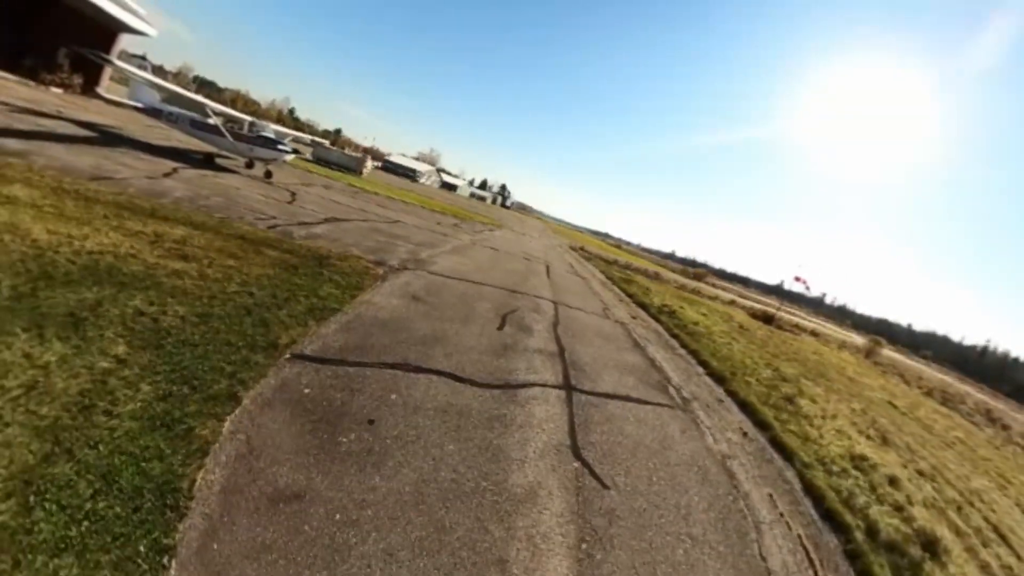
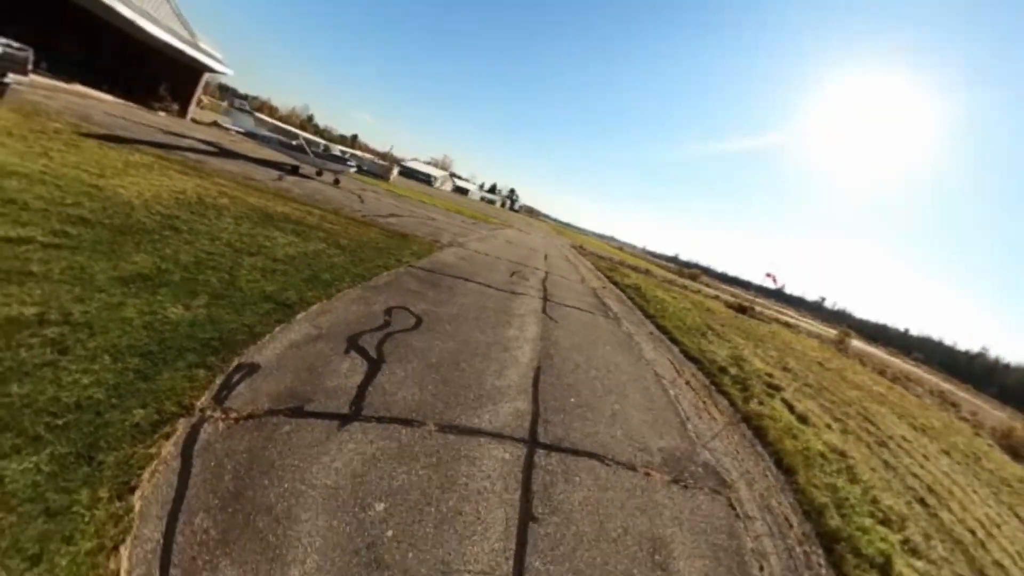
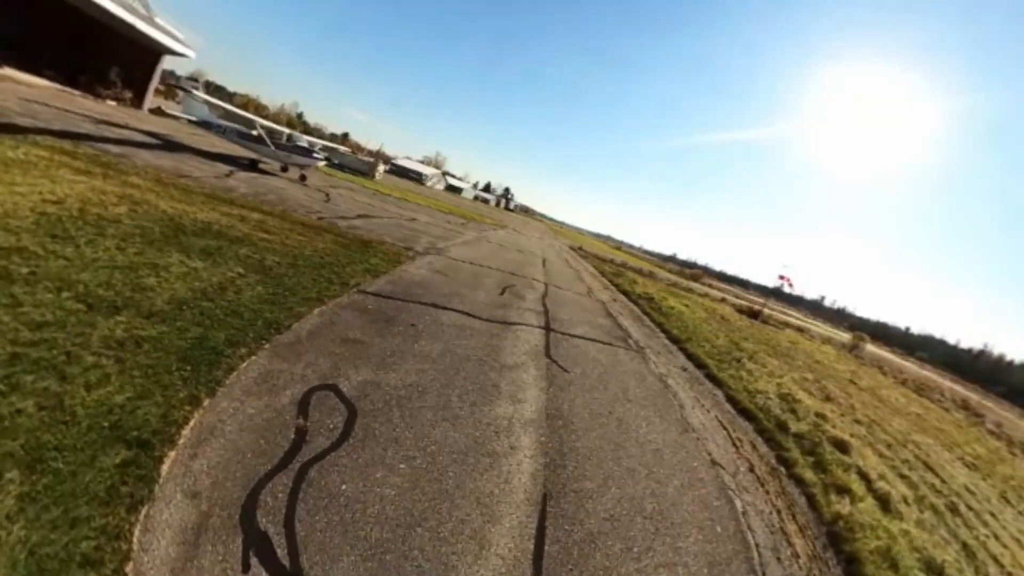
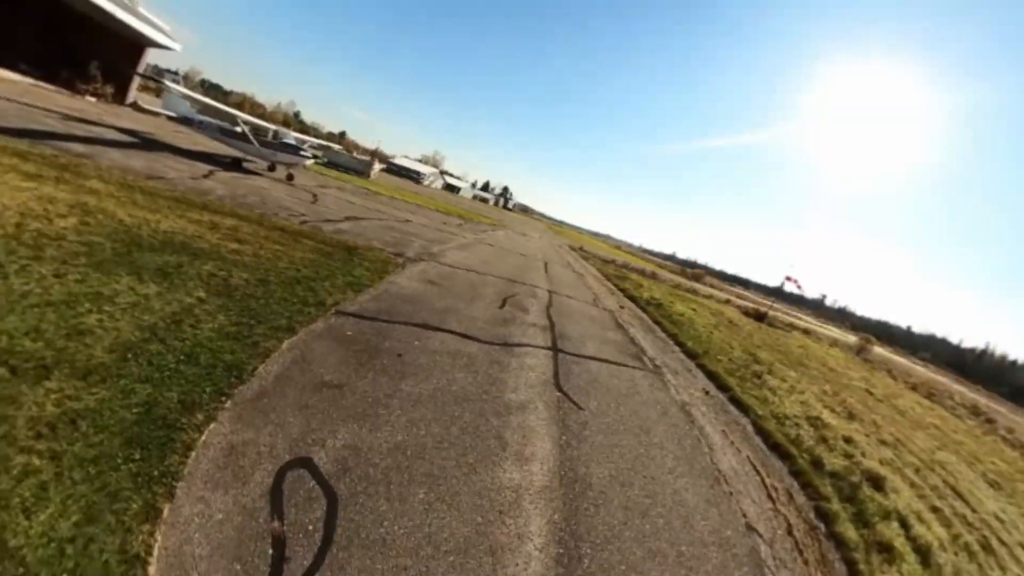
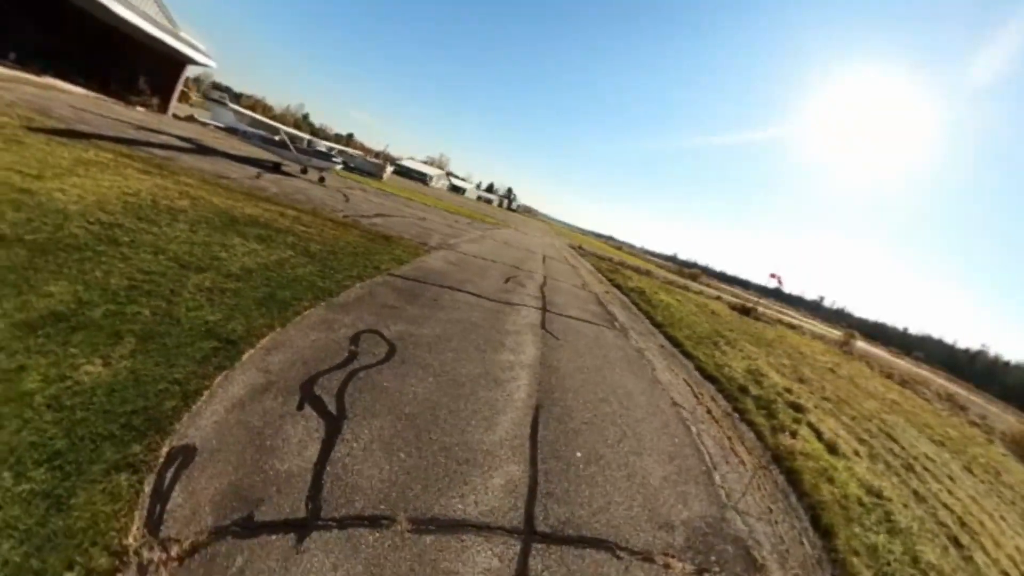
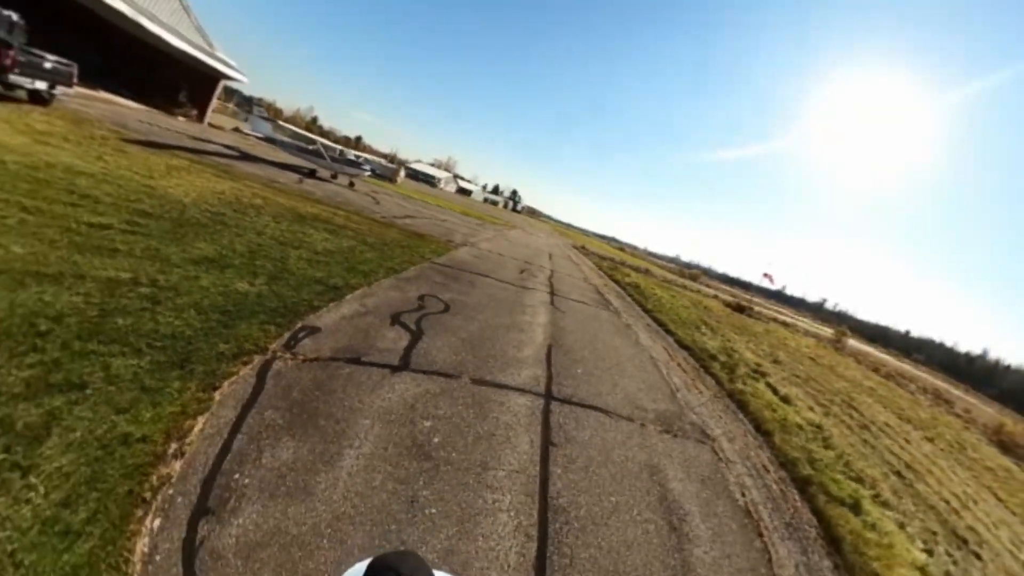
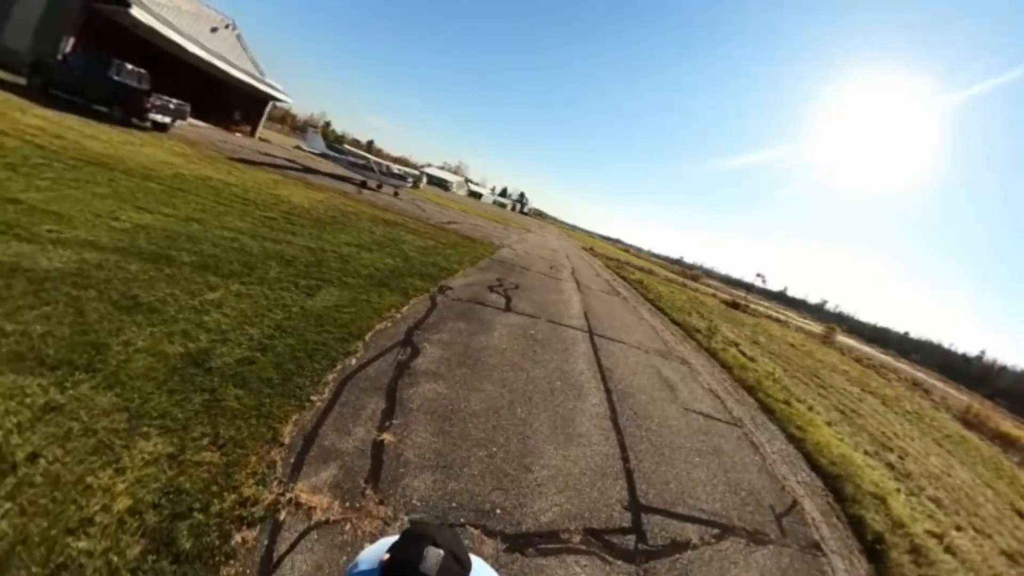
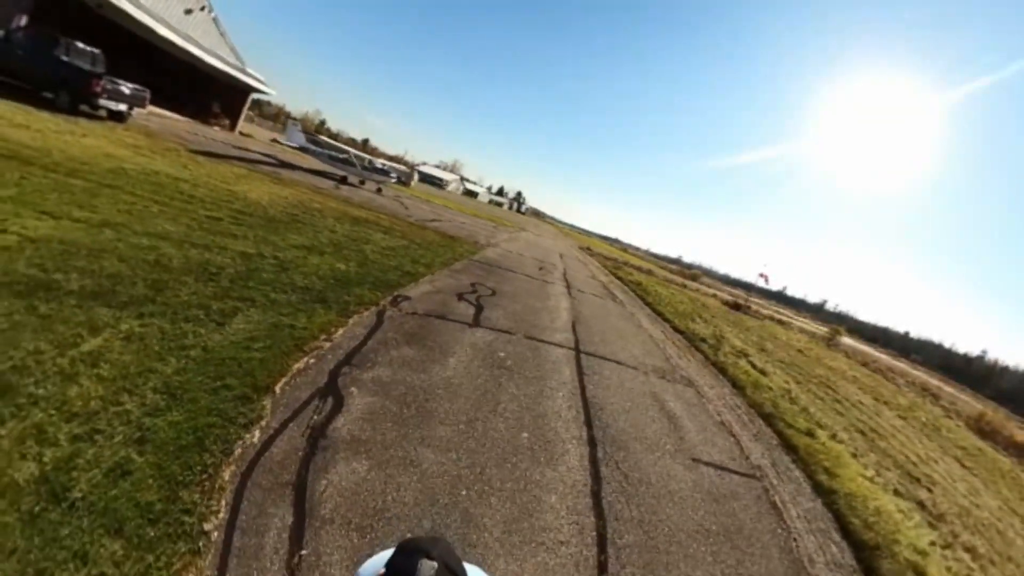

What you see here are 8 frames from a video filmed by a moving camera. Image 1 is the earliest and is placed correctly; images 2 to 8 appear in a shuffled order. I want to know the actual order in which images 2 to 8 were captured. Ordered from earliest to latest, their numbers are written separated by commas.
4, 3, 5, 2, 6, 8, 7
